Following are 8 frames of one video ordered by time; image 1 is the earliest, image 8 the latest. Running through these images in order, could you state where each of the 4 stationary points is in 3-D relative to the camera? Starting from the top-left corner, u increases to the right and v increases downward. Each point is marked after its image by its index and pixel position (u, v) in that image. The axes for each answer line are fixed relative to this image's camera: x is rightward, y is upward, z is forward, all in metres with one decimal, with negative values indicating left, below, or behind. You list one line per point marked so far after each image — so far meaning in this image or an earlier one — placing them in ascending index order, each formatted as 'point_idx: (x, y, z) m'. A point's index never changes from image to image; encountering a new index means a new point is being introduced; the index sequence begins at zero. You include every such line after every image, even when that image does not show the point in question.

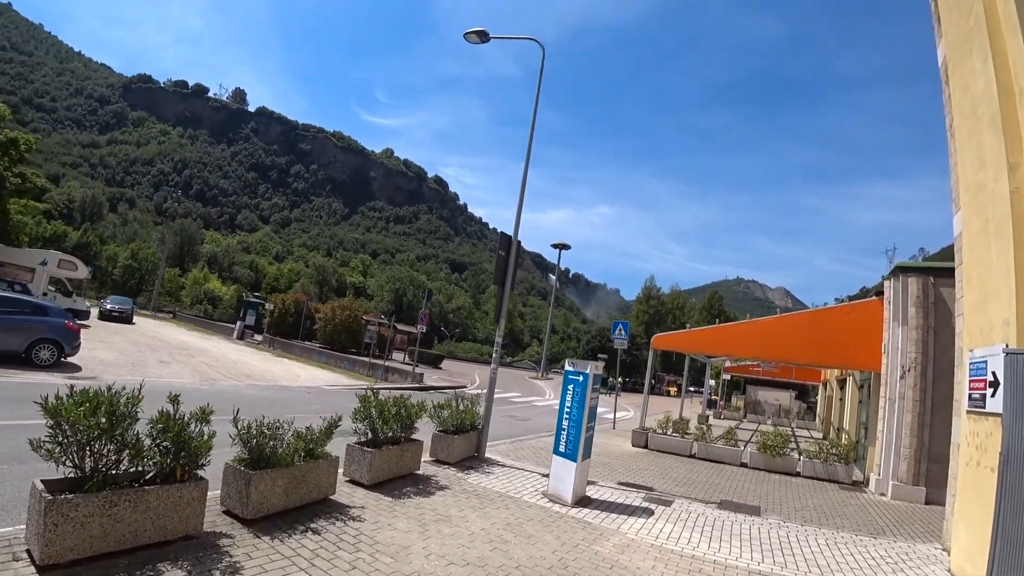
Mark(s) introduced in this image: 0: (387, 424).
0: (-1.7, -1.8, +7.3) m
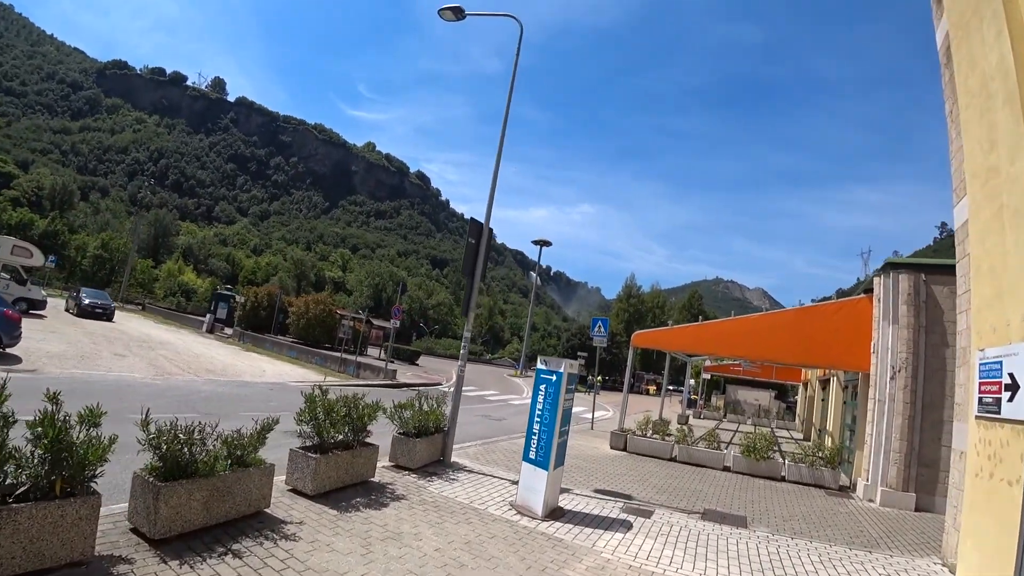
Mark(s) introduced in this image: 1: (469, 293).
0: (-2.1, -1.6, +6.5) m
1: (-0.8, -0.1, +9.0) m
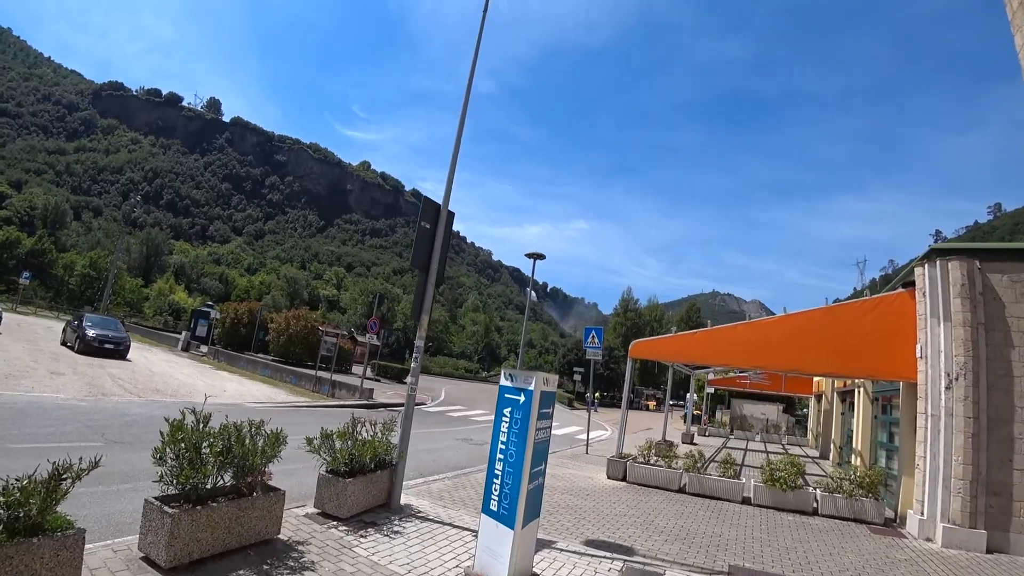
0: (-2.5, -1.5, +4.6) m
1: (-1.2, 0.0, +7.1) m
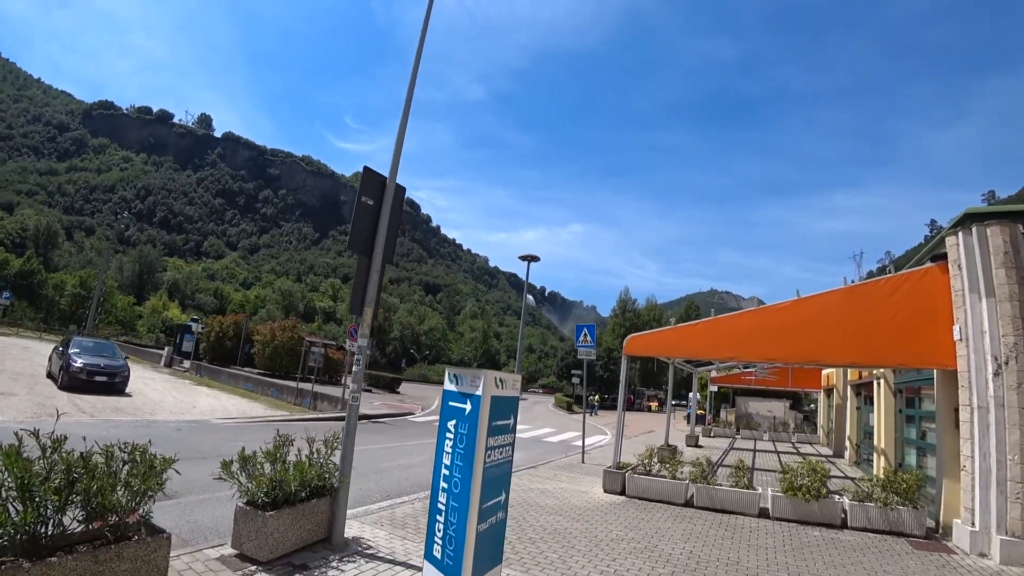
0: (-2.8, -1.4, +3.3) m
1: (-1.6, +0.1, +5.9) m
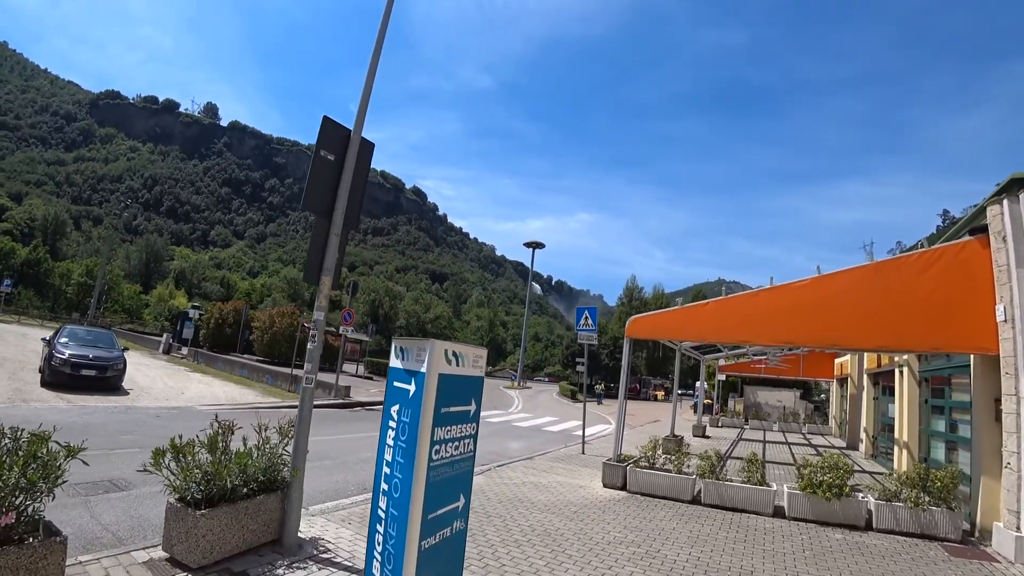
0: (-3.0, -1.1, +2.6) m
1: (-1.8, +0.4, +5.1) m
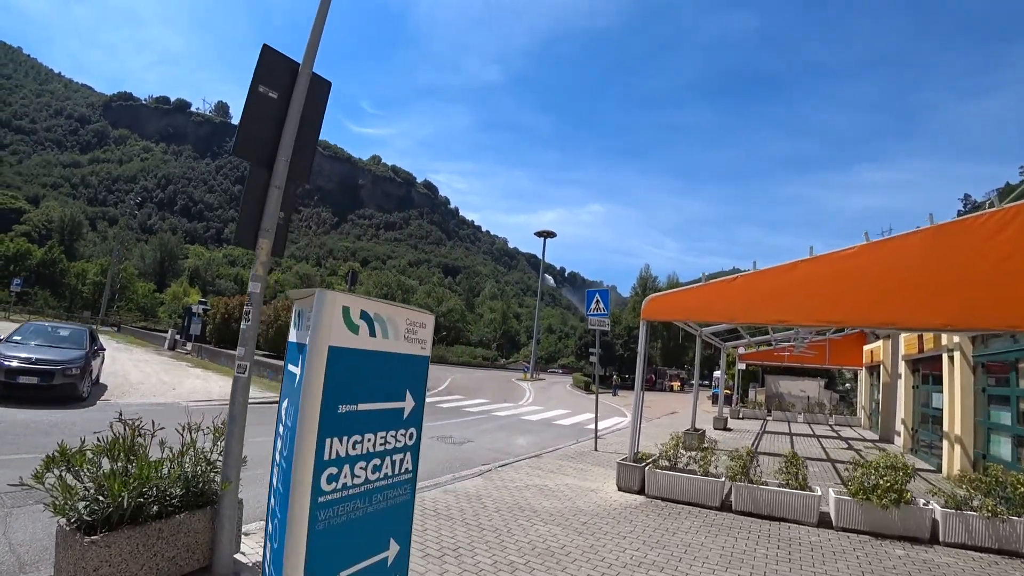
0: (-3.2, -0.9, +1.6) m
1: (-1.9, +0.7, +4.1) m
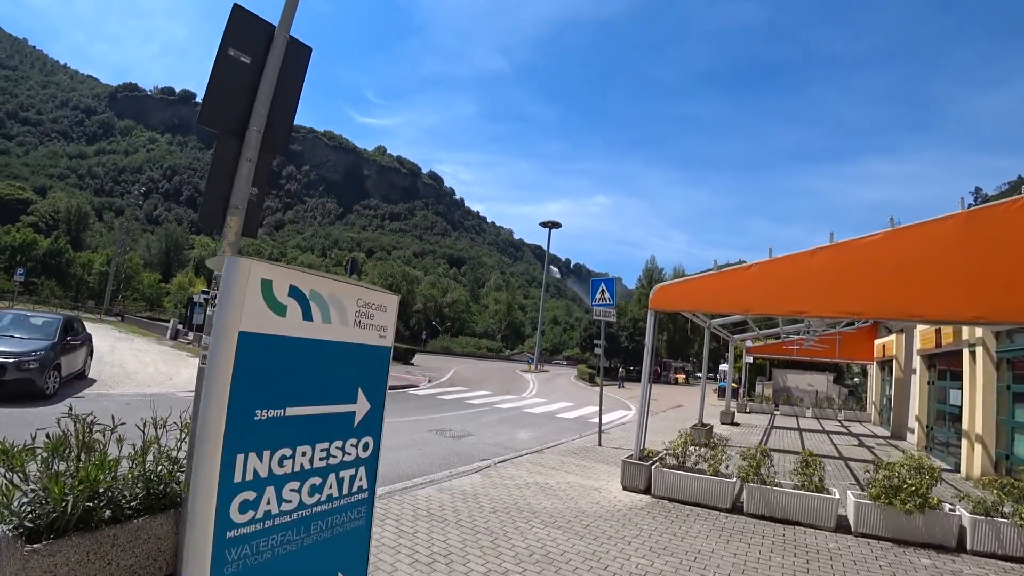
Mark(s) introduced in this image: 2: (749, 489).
0: (-3.2, -0.9, +1.3) m
1: (-1.9, +0.8, +3.7) m
2: (+2.7, -2.2, +6.3) m
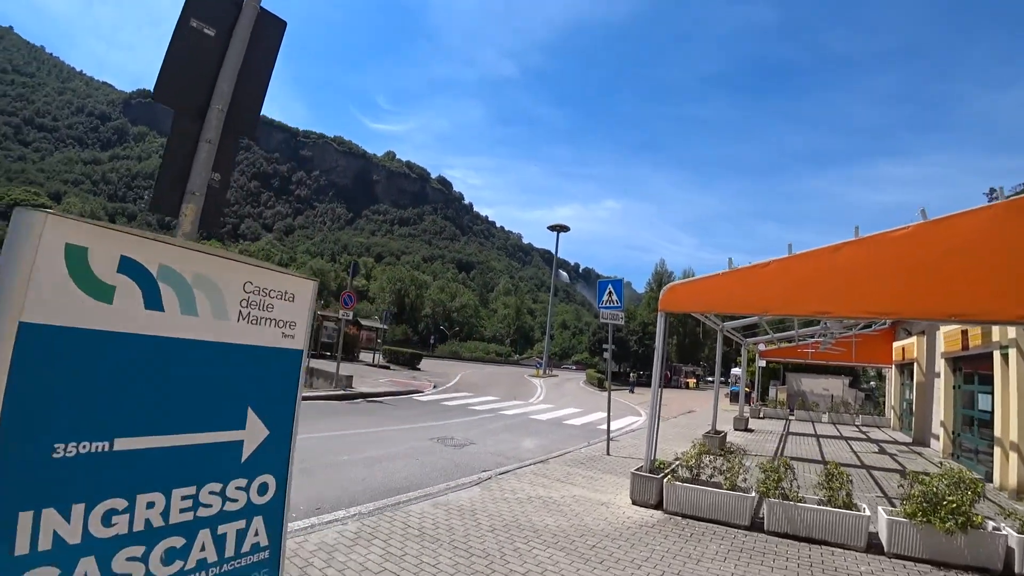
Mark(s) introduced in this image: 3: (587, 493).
0: (-3.3, -0.8, +0.9) m
1: (-1.9, +0.8, +3.3) m
2: (+2.7, -2.2, +5.8) m
3: (+0.9, -2.6, +7.1) m
